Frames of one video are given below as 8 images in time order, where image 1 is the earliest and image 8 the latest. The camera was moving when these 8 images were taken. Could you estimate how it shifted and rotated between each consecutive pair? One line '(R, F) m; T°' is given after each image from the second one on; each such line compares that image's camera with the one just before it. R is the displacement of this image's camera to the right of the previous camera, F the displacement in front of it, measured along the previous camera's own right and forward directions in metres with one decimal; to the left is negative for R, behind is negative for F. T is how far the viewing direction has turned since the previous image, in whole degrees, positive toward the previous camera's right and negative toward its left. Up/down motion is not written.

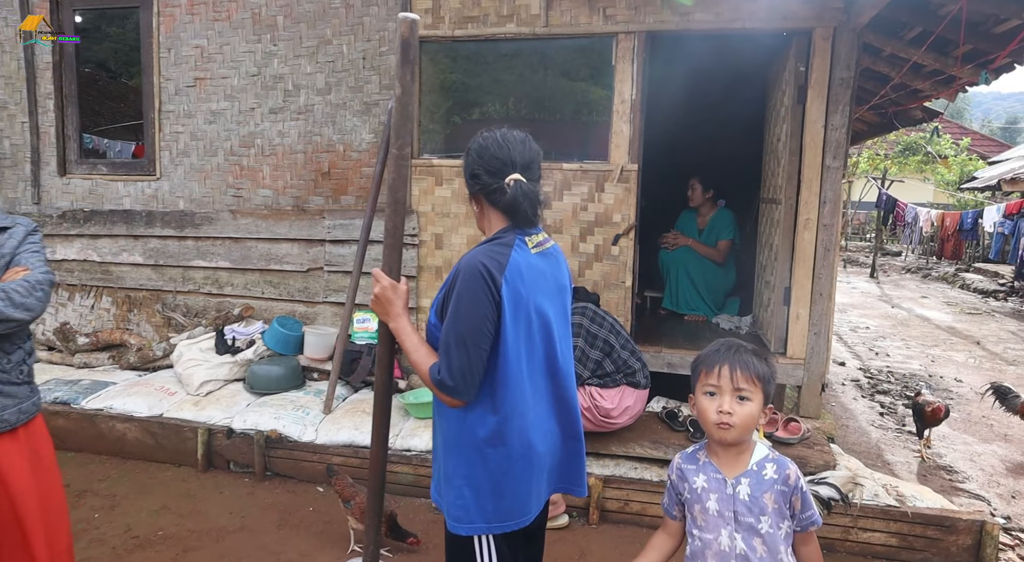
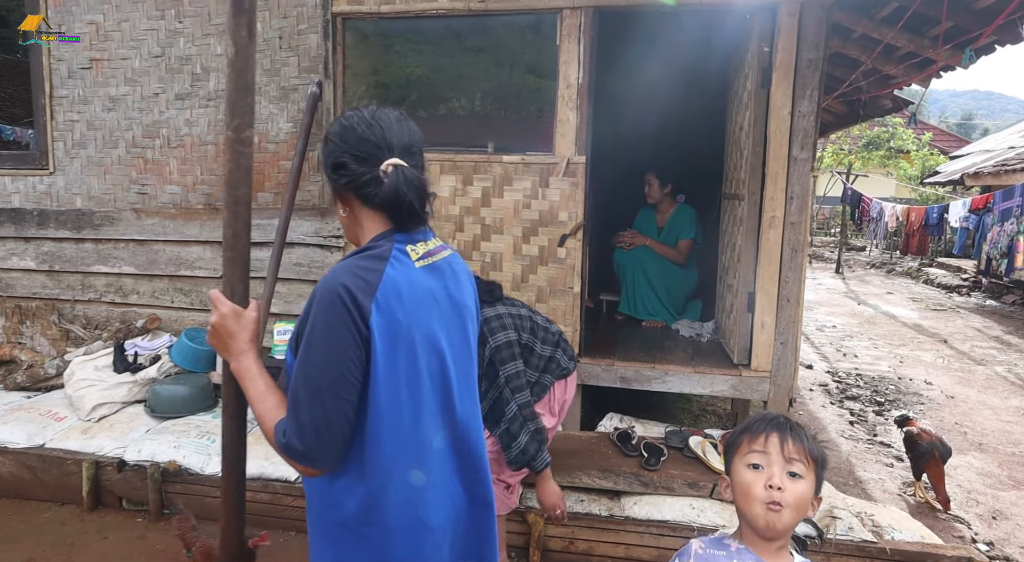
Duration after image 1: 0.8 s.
(+0.2, +0.5) m; +2°
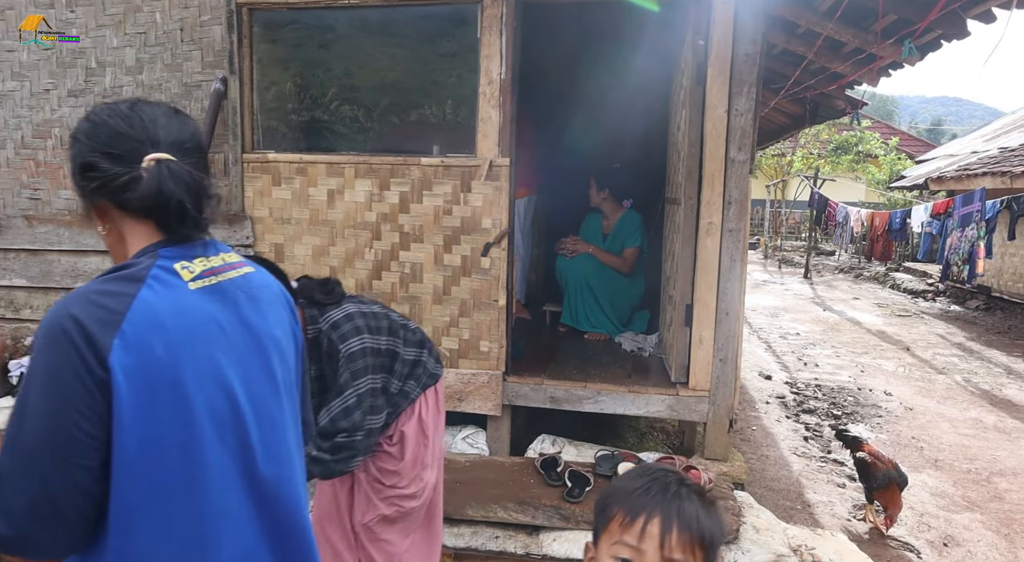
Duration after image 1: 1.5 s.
(+0.3, +0.3) m; +2°
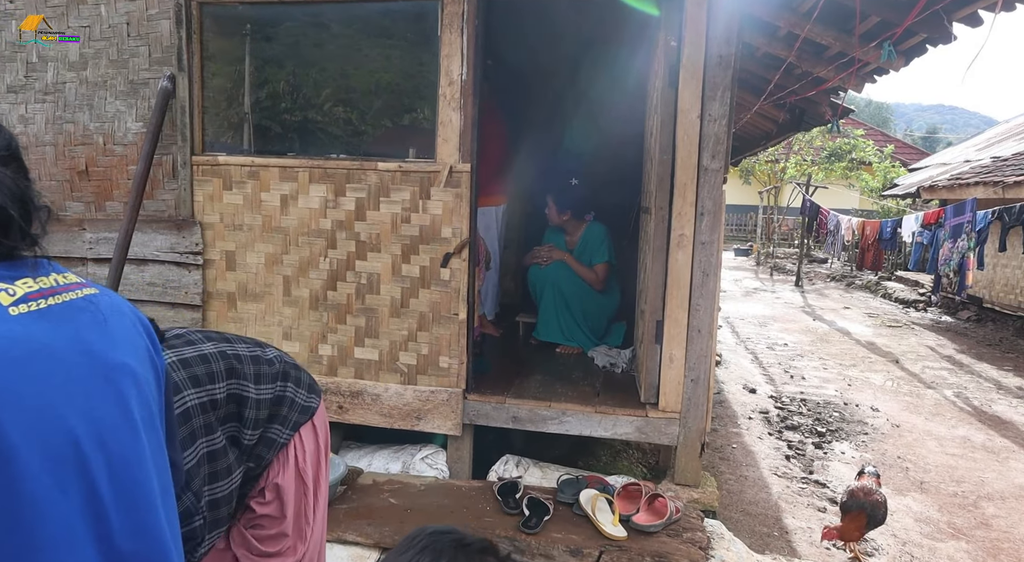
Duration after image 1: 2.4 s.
(+0.2, +0.2) m; 0°
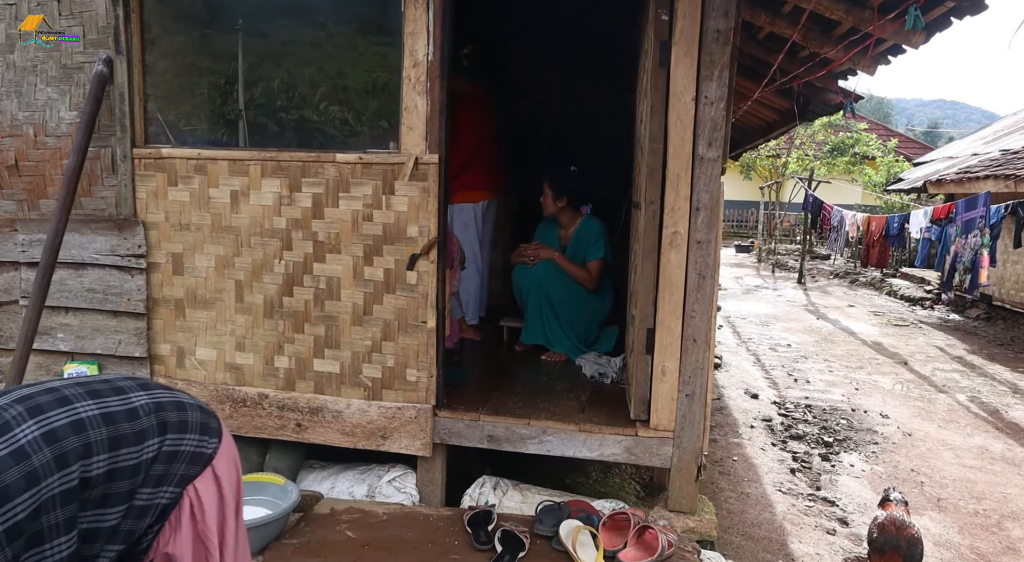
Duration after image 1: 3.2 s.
(+0.1, +0.4) m; 0°
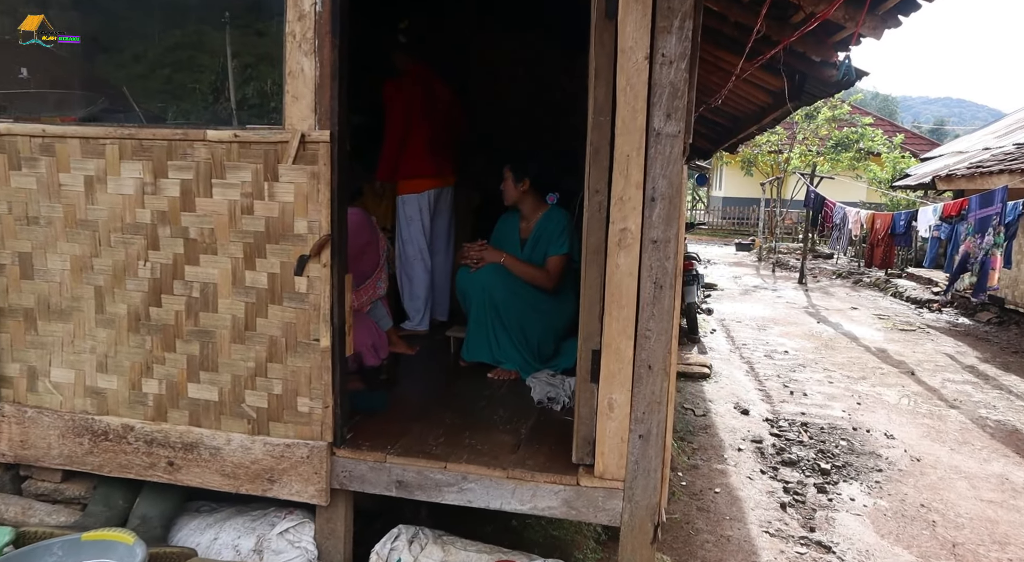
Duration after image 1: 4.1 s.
(+0.3, +0.6) m; 0°
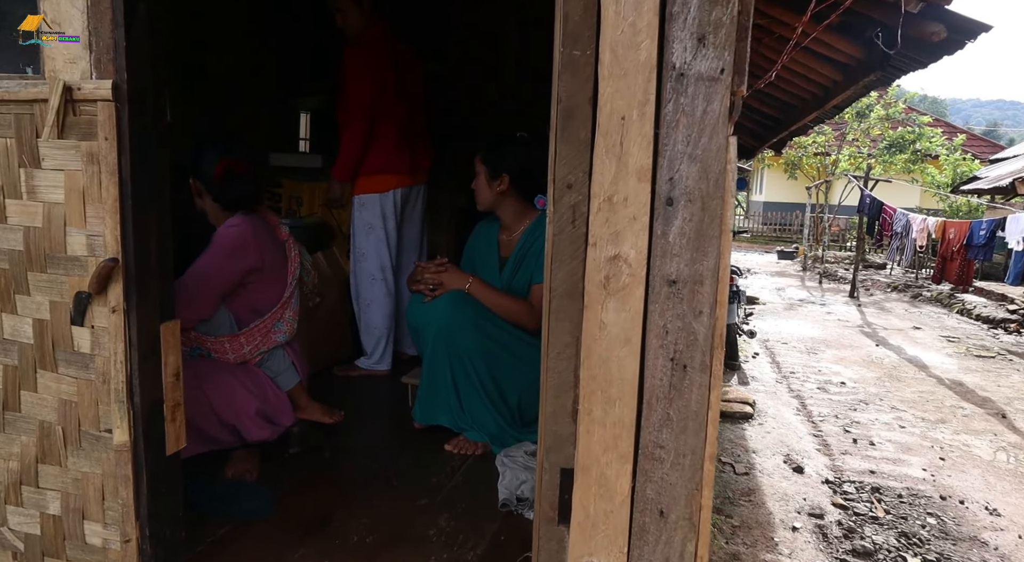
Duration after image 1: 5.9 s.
(+0.3, +1.1) m; -3°
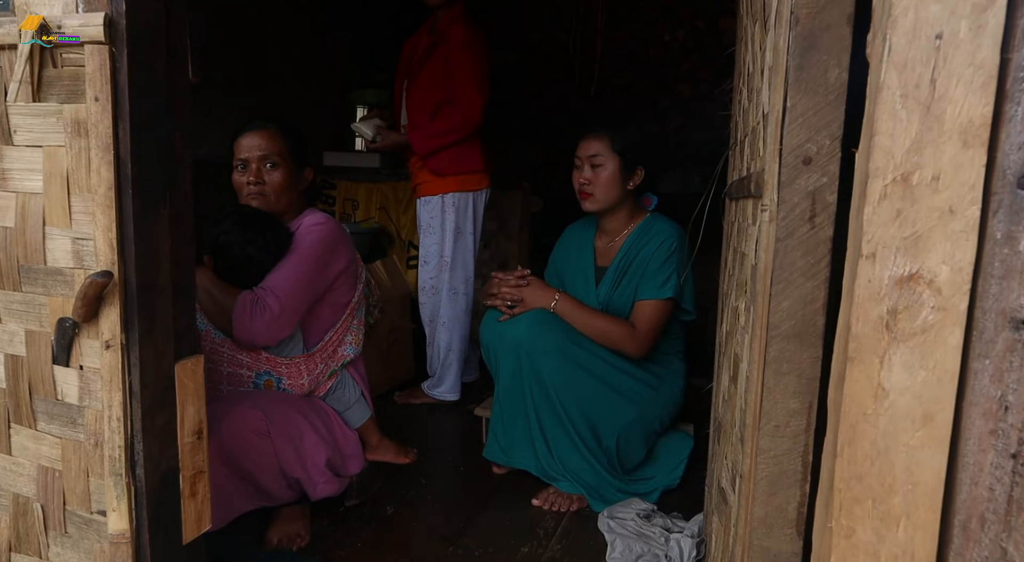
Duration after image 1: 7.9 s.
(-0.2, +0.5) m; -4°
